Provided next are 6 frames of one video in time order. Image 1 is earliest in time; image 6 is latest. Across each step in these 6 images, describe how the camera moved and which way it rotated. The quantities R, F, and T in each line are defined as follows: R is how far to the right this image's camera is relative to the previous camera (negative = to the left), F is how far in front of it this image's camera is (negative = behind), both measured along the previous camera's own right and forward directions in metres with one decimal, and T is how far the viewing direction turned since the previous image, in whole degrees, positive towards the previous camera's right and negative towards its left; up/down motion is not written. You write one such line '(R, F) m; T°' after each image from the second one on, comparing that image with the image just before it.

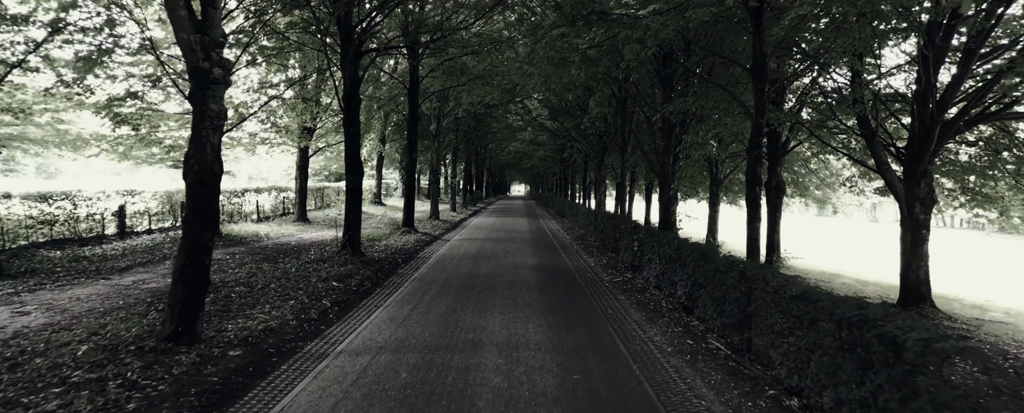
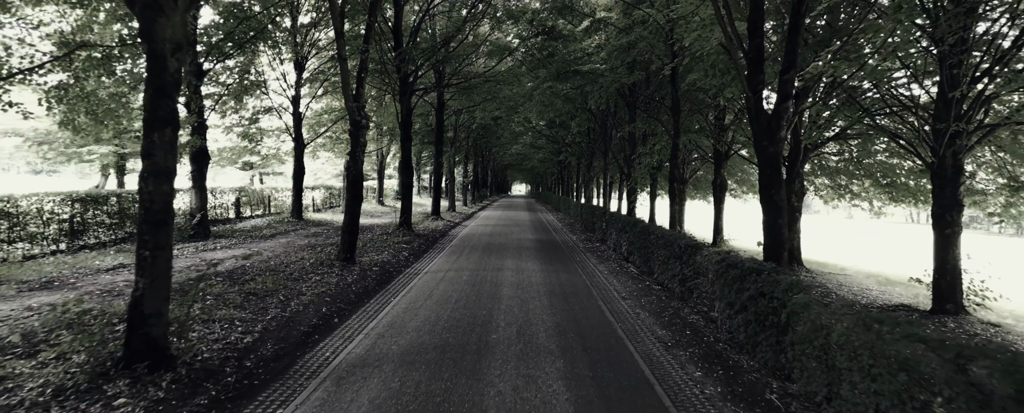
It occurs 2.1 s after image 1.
(-0.2, -5.8) m; 0°
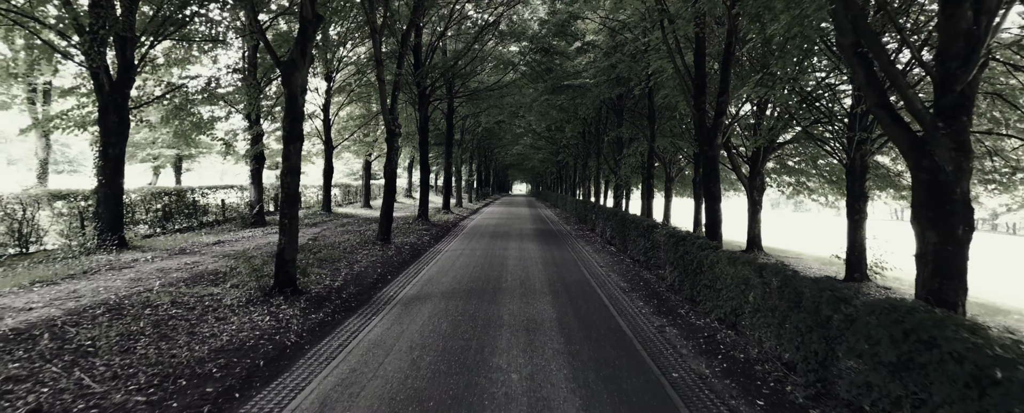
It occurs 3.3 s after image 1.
(-0.1, -3.0) m; 0°
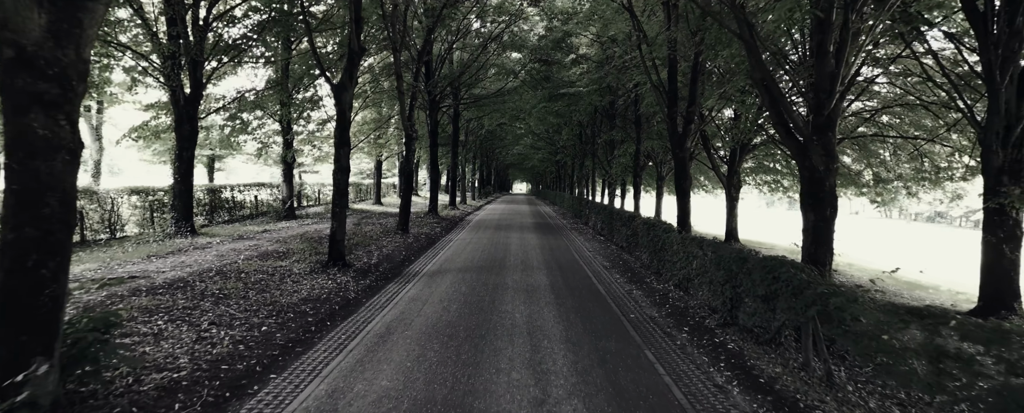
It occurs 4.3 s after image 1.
(-0.1, -2.2) m; 0°
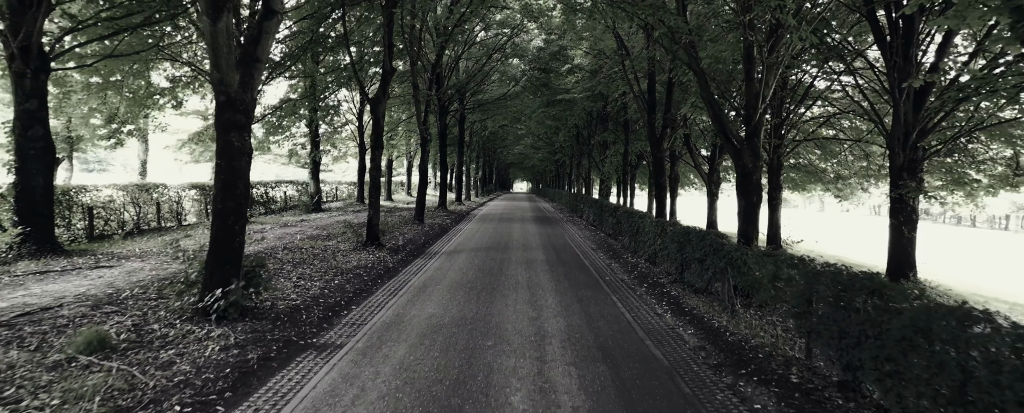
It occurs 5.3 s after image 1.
(-0.1, -2.4) m; 0°
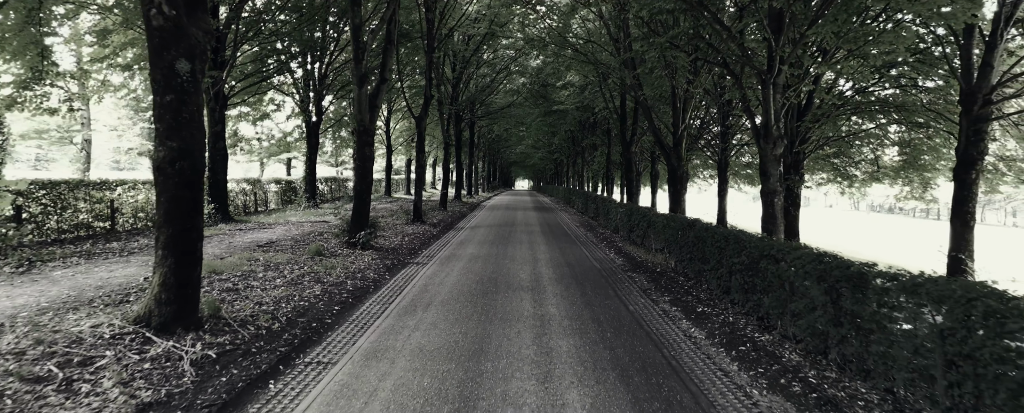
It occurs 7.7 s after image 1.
(-0.1, -4.8) m; 0°
